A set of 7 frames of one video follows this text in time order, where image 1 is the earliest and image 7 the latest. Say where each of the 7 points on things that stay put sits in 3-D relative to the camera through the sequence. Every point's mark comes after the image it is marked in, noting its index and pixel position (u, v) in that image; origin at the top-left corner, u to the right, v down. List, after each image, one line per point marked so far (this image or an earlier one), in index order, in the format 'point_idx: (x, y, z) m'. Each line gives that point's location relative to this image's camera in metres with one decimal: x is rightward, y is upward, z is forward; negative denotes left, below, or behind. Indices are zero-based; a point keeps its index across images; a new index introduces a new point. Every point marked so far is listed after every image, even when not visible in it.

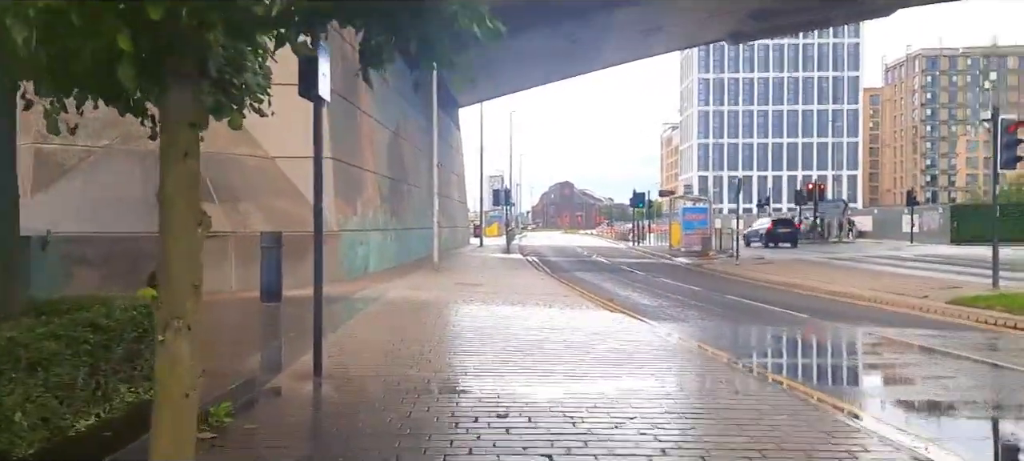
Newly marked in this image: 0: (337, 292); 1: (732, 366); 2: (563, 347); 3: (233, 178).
0: (-3.7, -1.3, +17.1) m
1: (+2.7, -1.7, +10.2) m
2: (+0.7, -1.5, +10.6) m
3: (-6.1, +1.1, +17.8) m
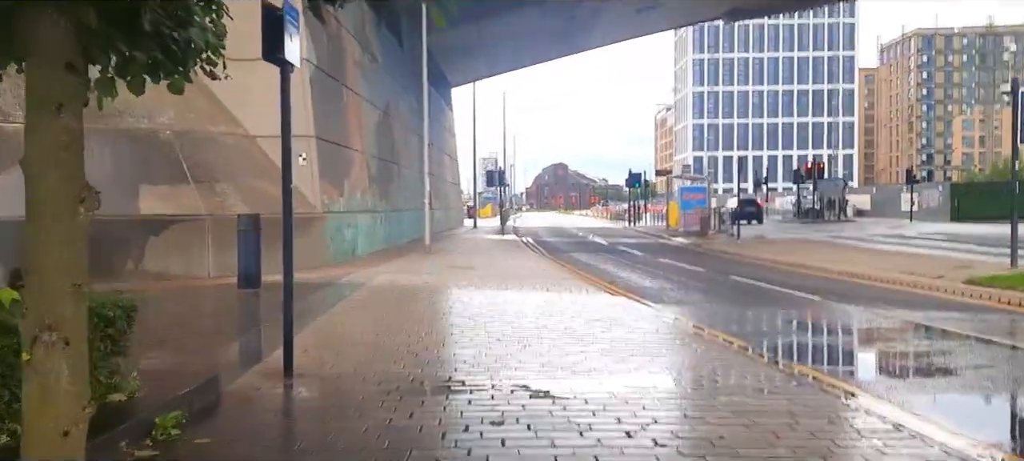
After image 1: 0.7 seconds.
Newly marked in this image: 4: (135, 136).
0: (-3.8, -0.9, +16.1) m
1: (+2.6, -1.4, +9.3) m
2: (+0.6, -1.3, +9.7) m
3: (-6.2, +1.5, +16.8) m
4: (-7.3, +1.8, +15.7) m
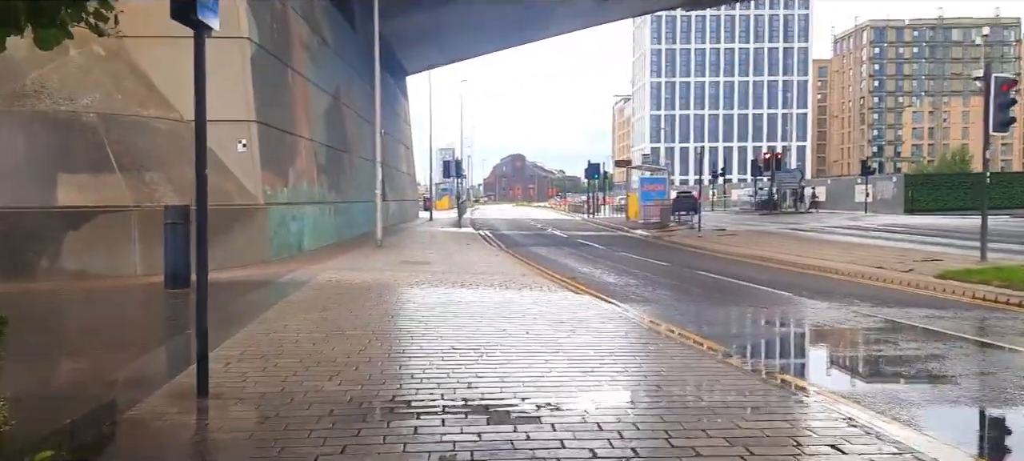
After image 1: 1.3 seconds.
0: (-4.6, -0.8, +14.9) m
1: (+2.2, -1.3, +8.4) m
2: (+0.1, -1.2, +8.7) m
3: (-7.0, +1.6, +15.4) m
4: (-8.1, +2.0, +14.3) m
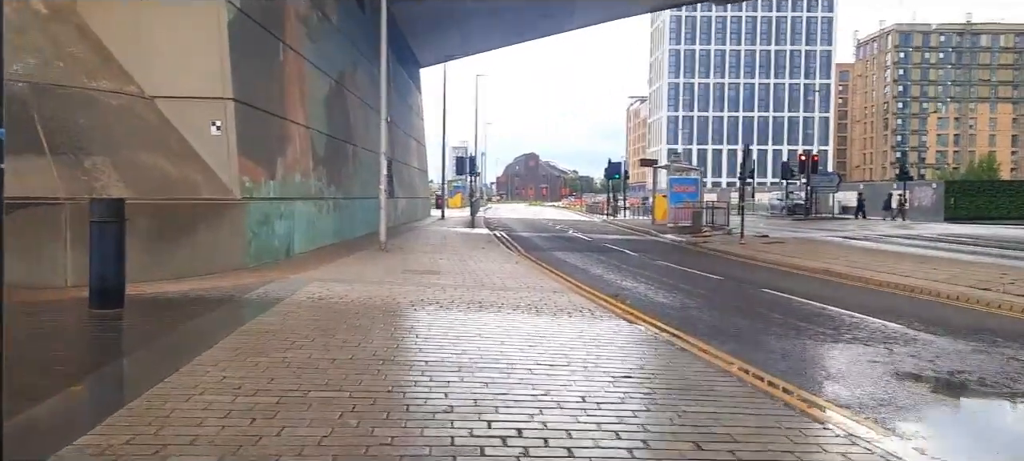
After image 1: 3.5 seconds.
0: (-4.1, -0.8, +11.8) m
1: (+2.5, -1.5, +5.2) m
2: (+0.5, -1.3, +5.6) m
3: (-6.5, +1.7, +12.3) m
4: (-7.6, +2.0, +11.3) m
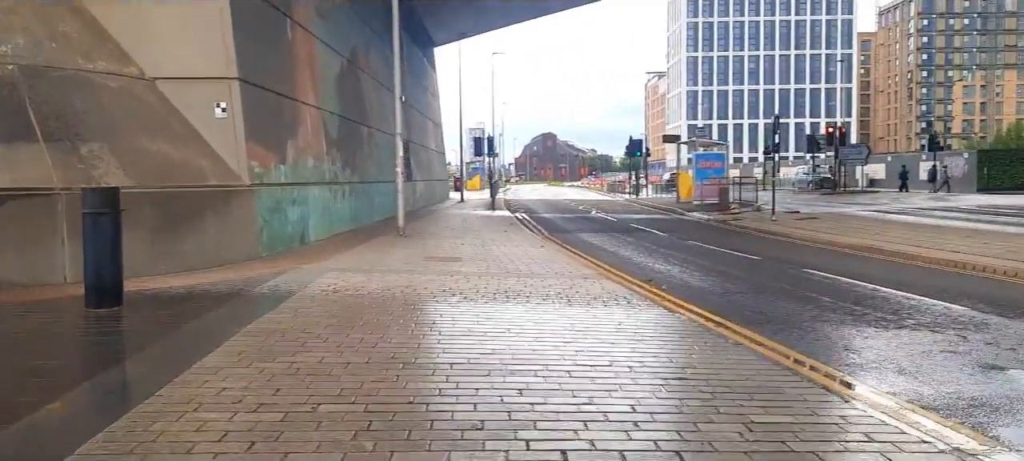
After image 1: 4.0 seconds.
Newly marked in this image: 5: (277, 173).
0: (-3.8, -0.7, +11.1) m
1: (+2.8, -1.4, +4.3) m
2: (+0.7, -1.2, +4.7) m
3: (-6.2, +1.8, +11.6) m
4: (-7.3, +2.1, +10.5) m
5: (-4.4, +1.1, +15.2) m
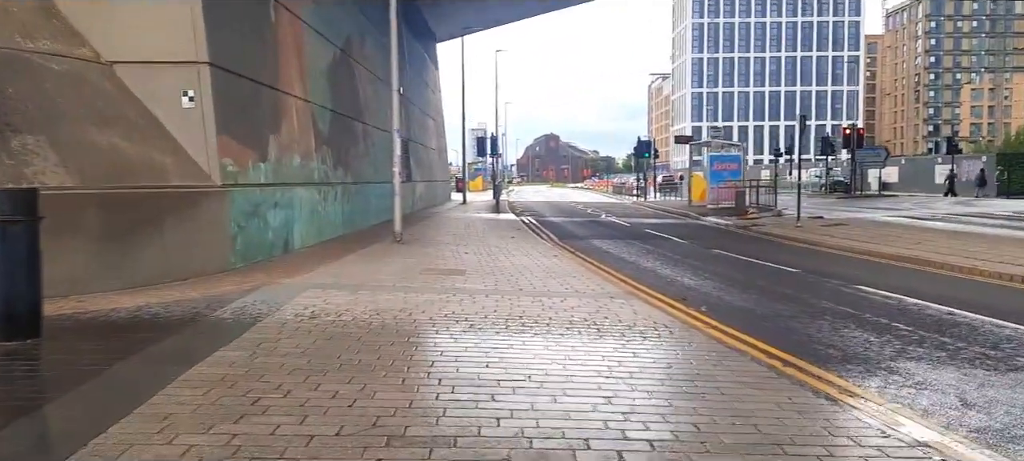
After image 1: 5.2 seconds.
0: (-3.6, -0.8, +9.3) m
1: (+2.9, -1.5, +2.5) m
2: (+0.9, -1.4, +2.9) m
3: (-6.0, +1.7, +9.8) m
4: (-7.1, +2.0, +8.7) m
5: (-4.2, +1.0, +13.4) m
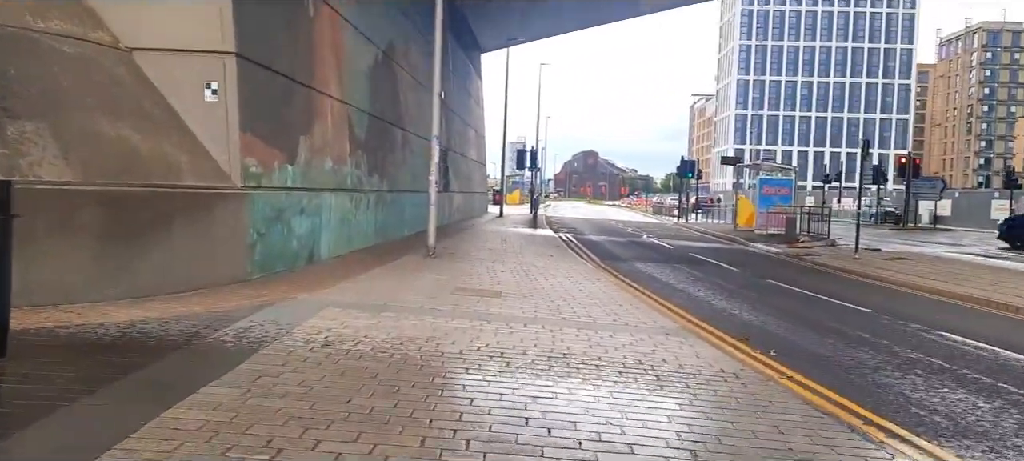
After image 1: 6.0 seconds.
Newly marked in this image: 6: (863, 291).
0: (-3.2, -0.8, +8.2) m
1: (+3.0, -1.8, +1.2) m
2: (+1.0, -1.5, +1.6) m
3: (-5.4, +1.7, +8.9) m
4: (-6.5, +2.1, +7.9) m
5: (-3.5, +0.9, +12.4) m
6: (+7.6, -1.3, +17.5) m
